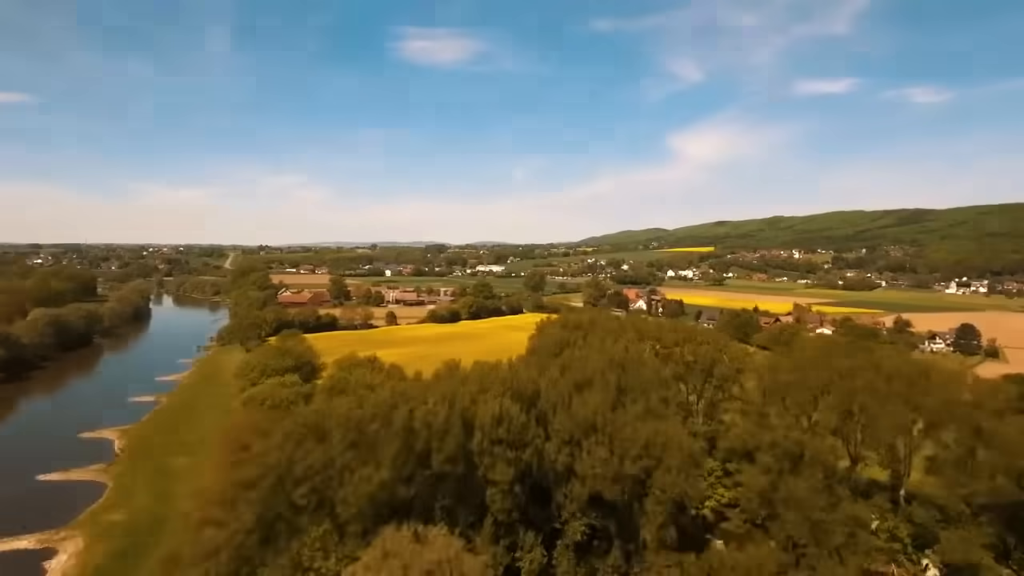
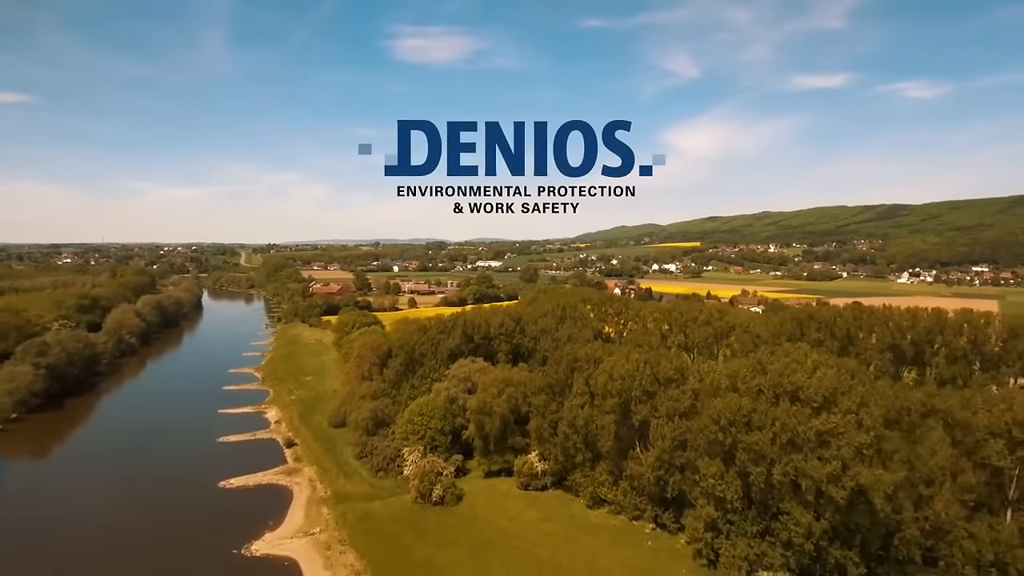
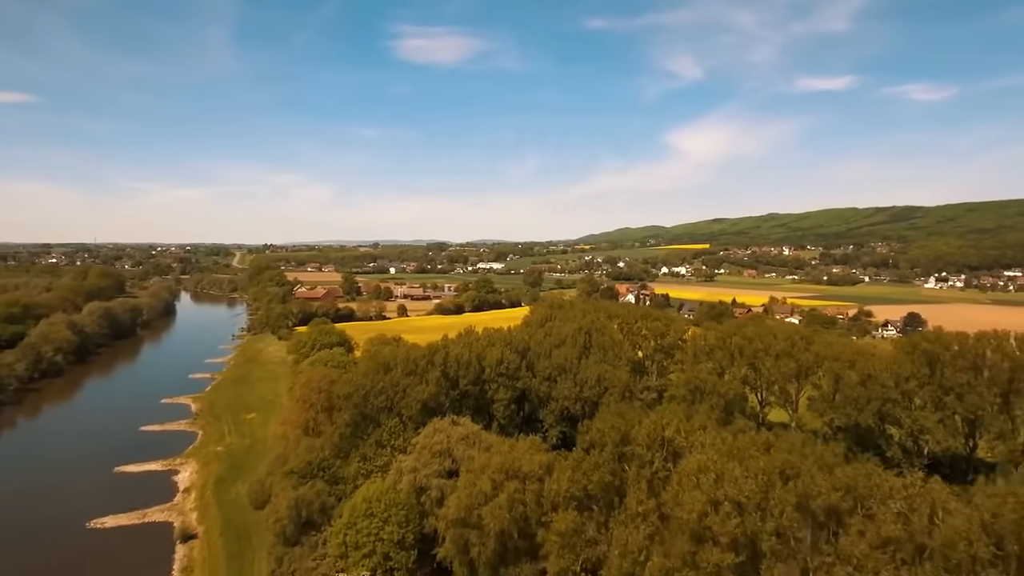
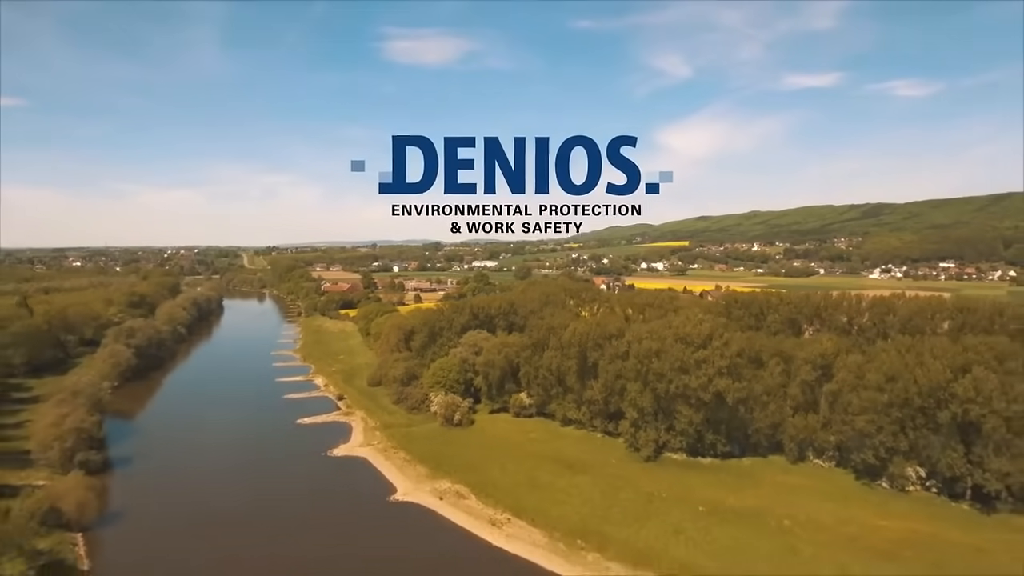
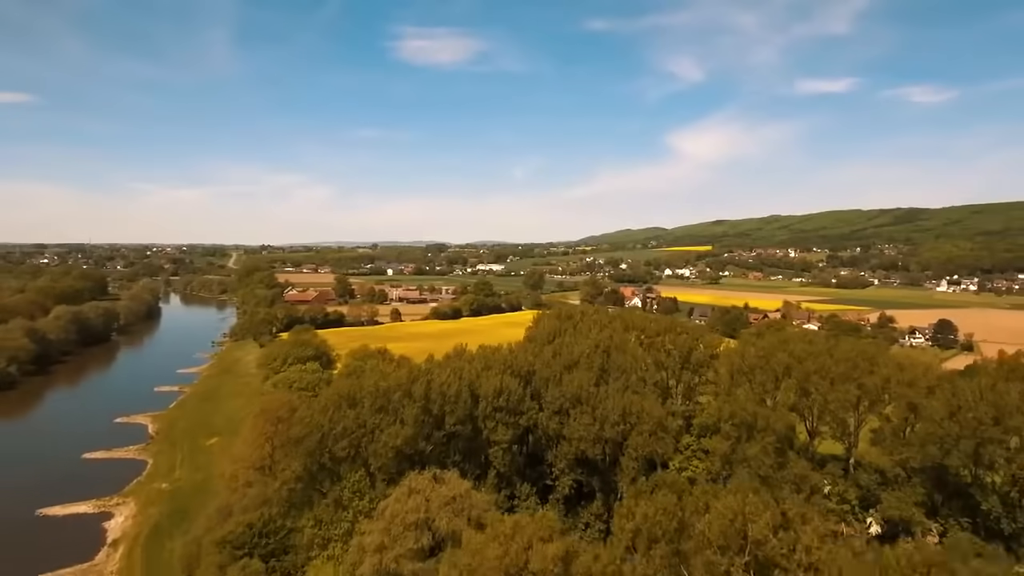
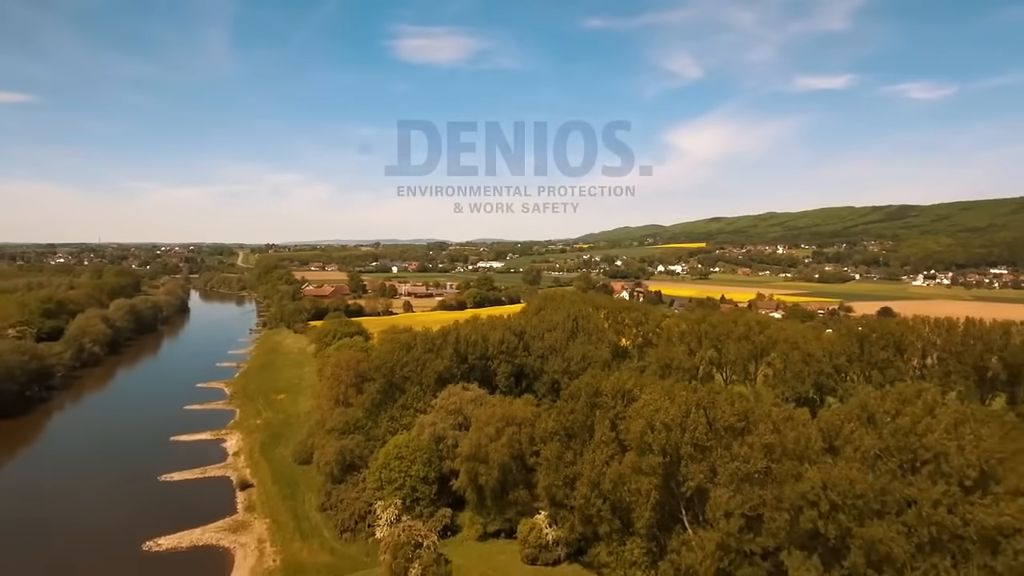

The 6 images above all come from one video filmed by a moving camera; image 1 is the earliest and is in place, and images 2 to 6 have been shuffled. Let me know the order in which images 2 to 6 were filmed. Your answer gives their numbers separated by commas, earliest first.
5, 3, 6, 2, 4
